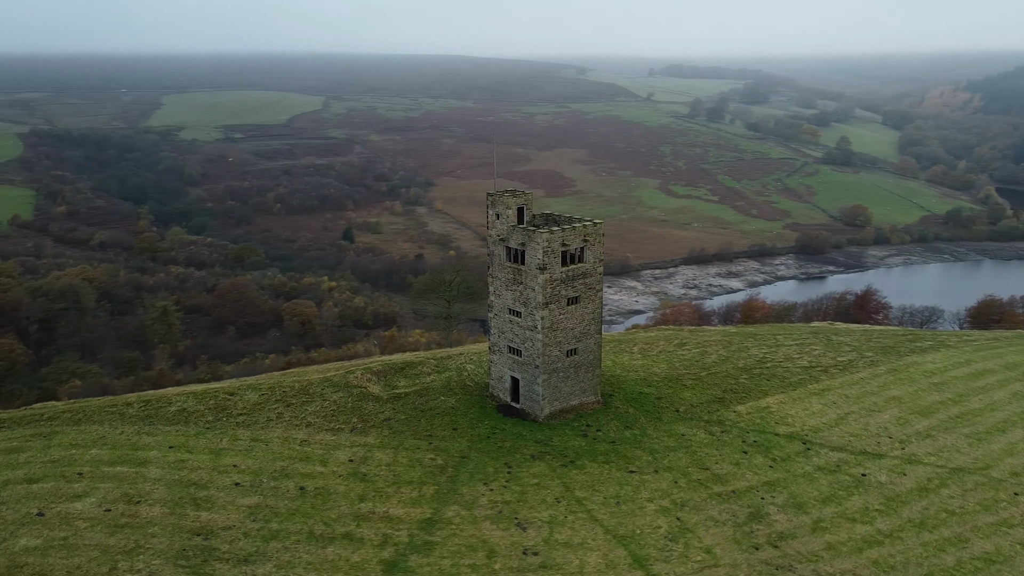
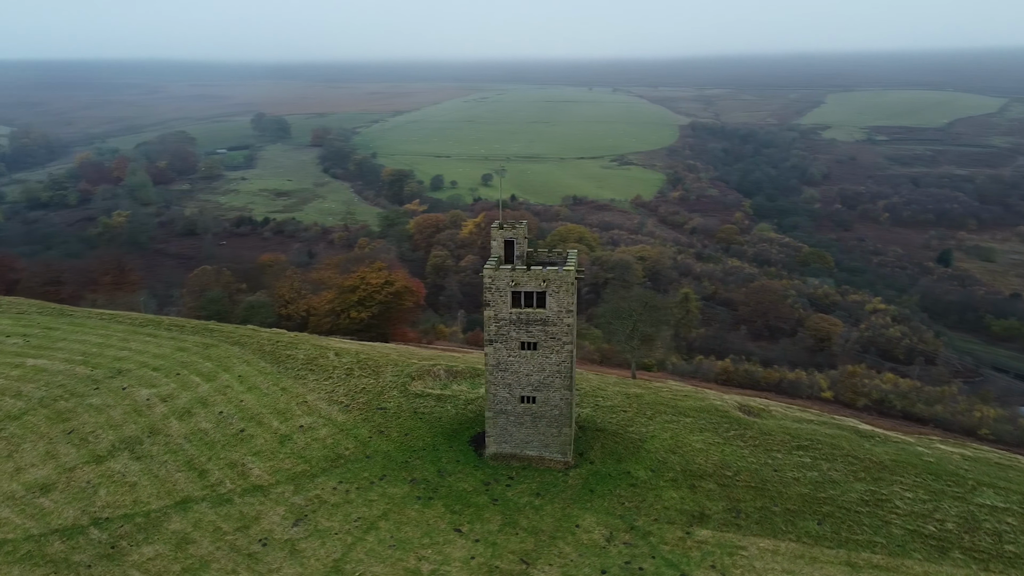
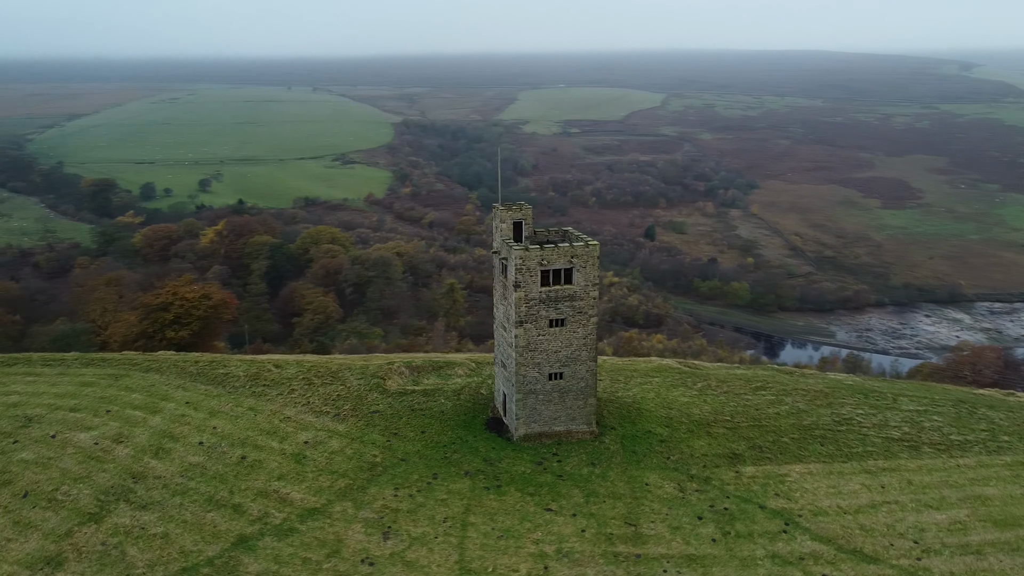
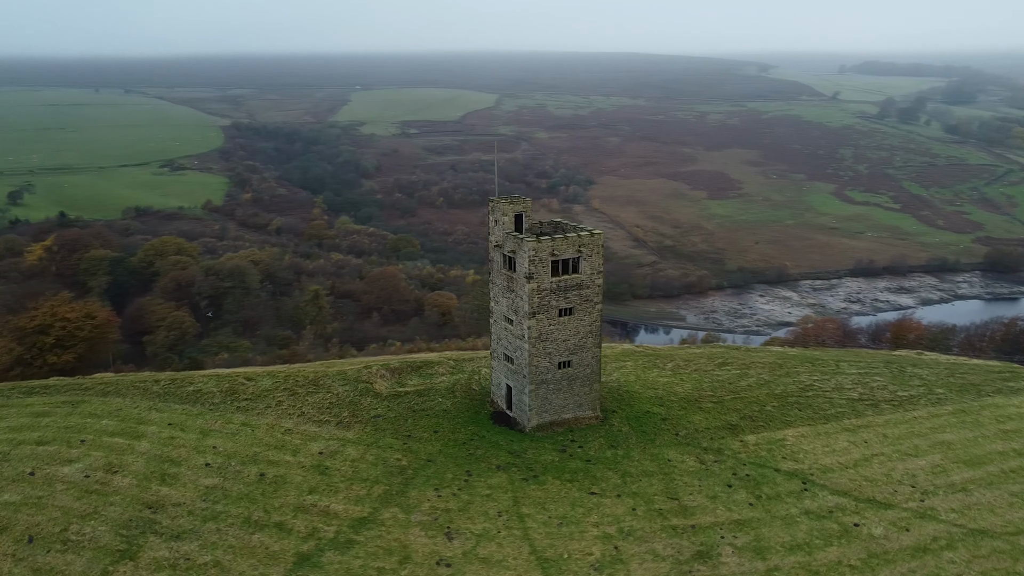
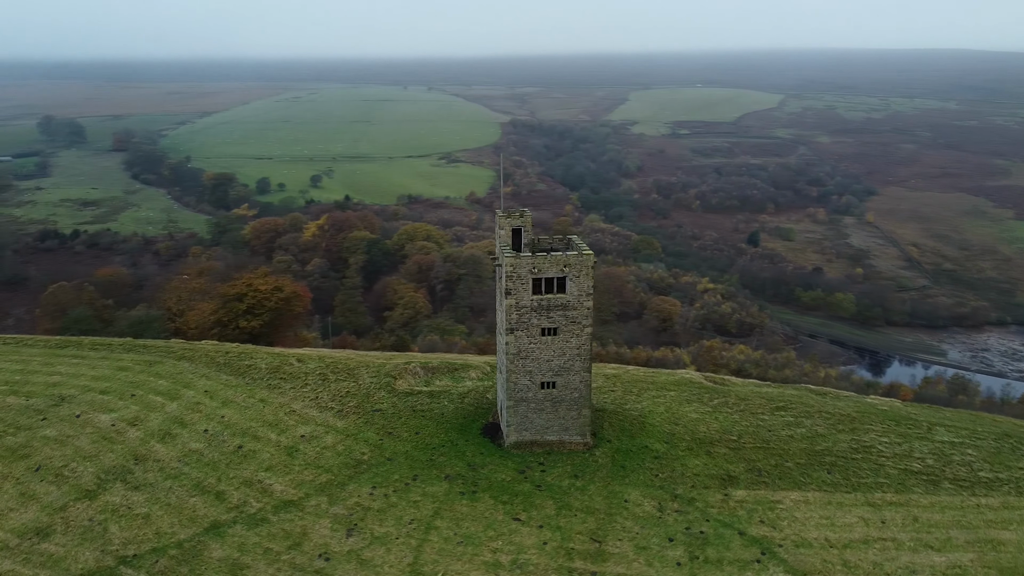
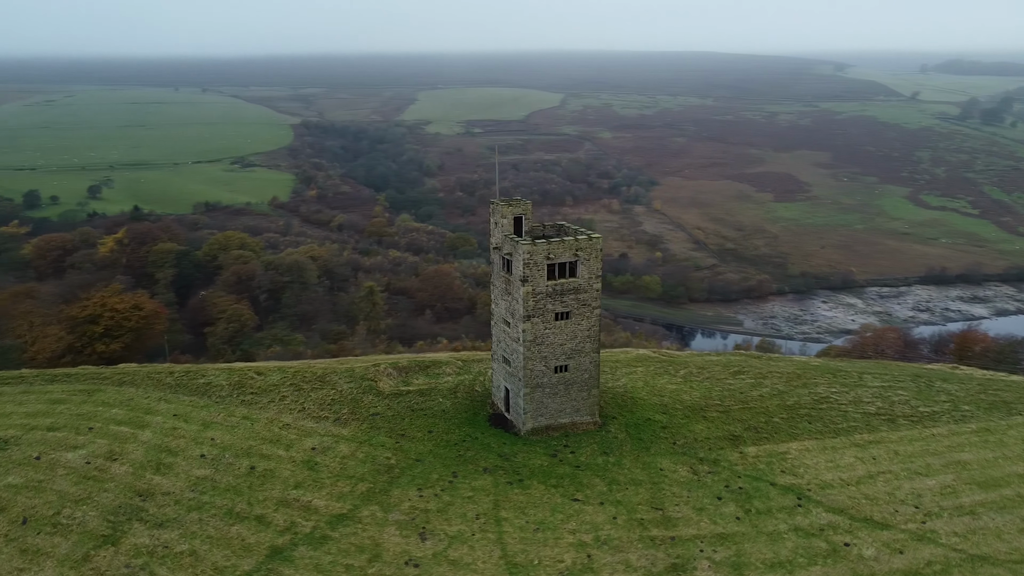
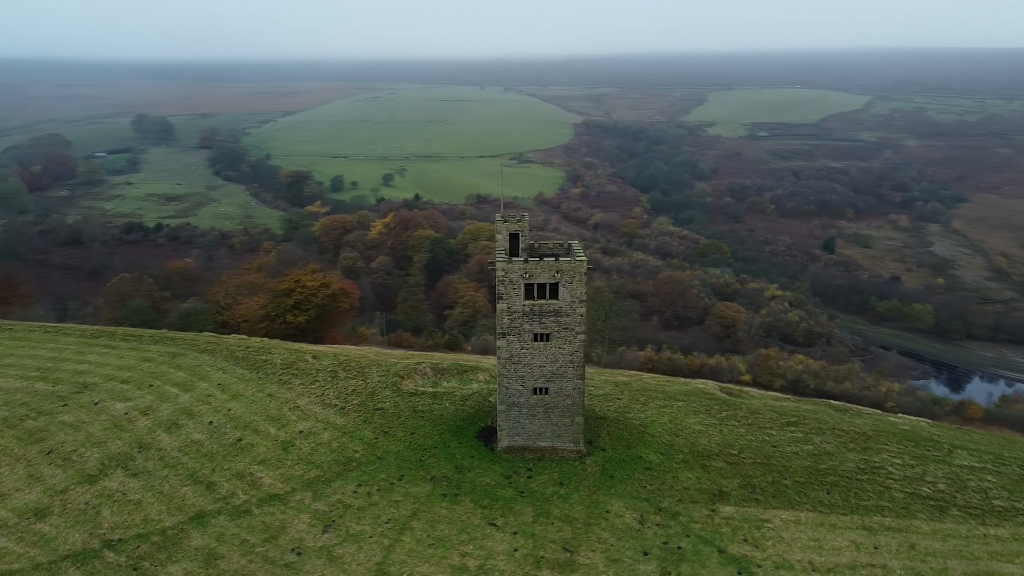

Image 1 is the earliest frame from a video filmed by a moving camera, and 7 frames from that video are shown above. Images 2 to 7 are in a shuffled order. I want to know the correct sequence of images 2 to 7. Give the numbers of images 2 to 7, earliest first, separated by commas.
4, 6, 3, 5, 7, 2
